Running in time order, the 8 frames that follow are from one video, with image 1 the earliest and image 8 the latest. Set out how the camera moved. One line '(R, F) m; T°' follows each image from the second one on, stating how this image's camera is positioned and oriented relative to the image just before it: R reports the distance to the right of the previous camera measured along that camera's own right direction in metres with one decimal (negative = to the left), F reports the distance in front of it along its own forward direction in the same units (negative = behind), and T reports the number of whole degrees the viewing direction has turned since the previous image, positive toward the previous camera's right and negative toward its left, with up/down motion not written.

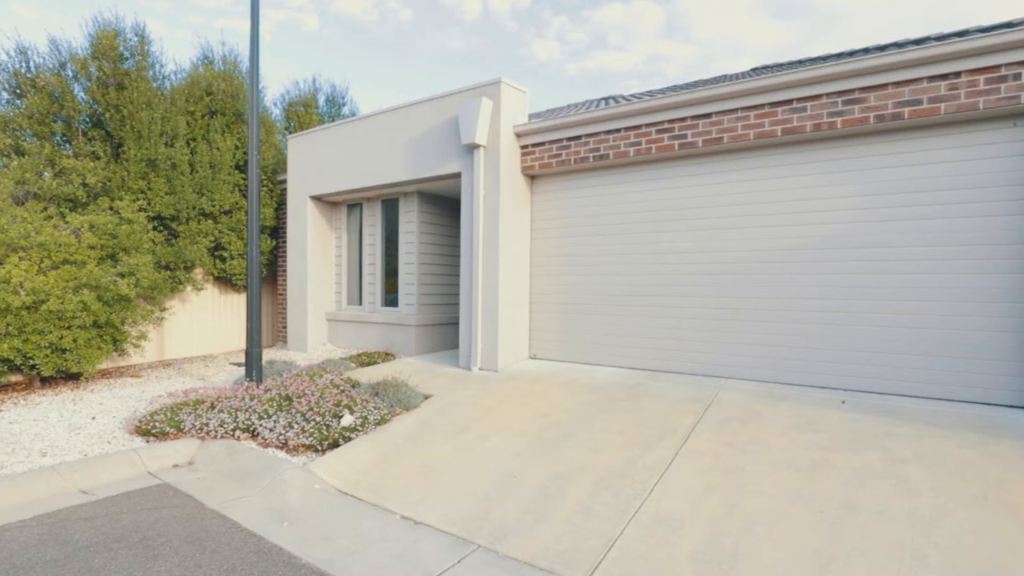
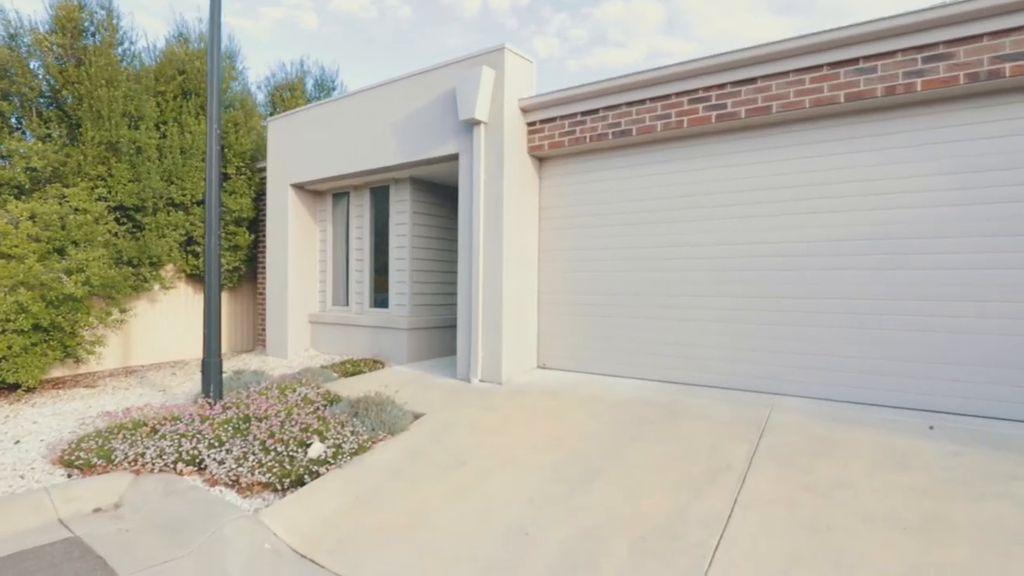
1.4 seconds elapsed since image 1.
(-0.1, +1.0) m; 0°
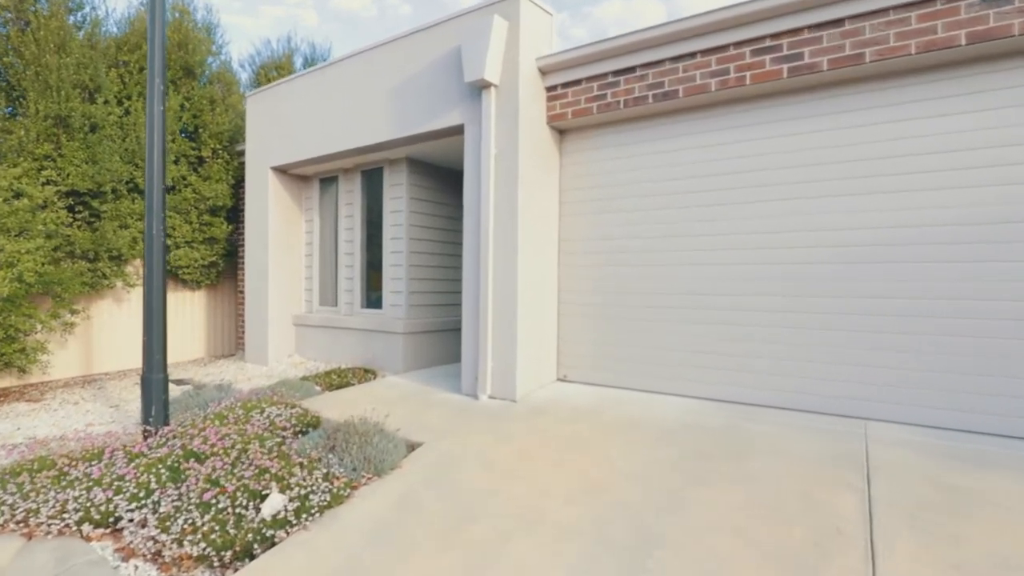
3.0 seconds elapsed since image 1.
(-0.1, +1.1) m; 0°
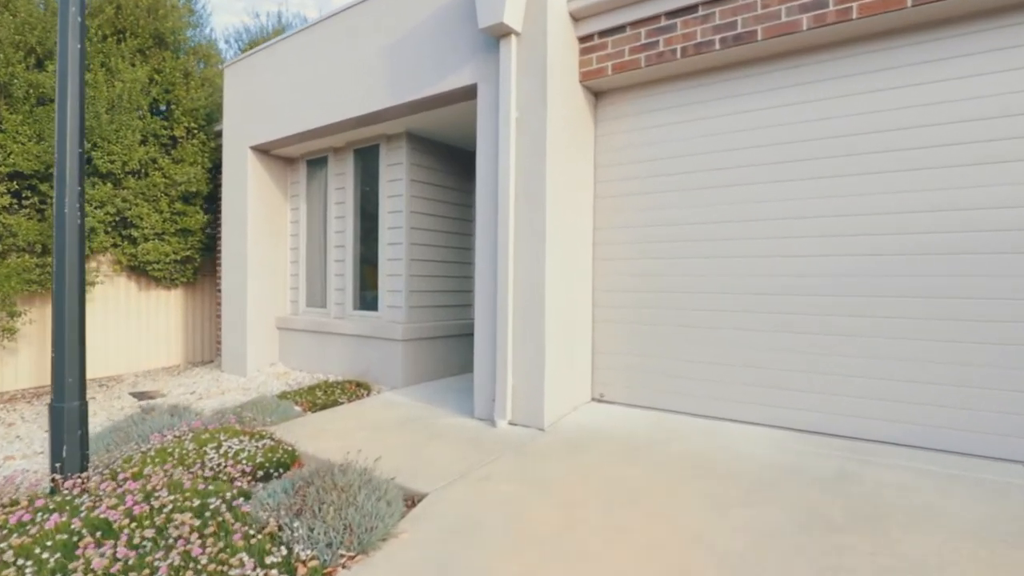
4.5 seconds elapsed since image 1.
(-0.2, +1.1) m; 0°
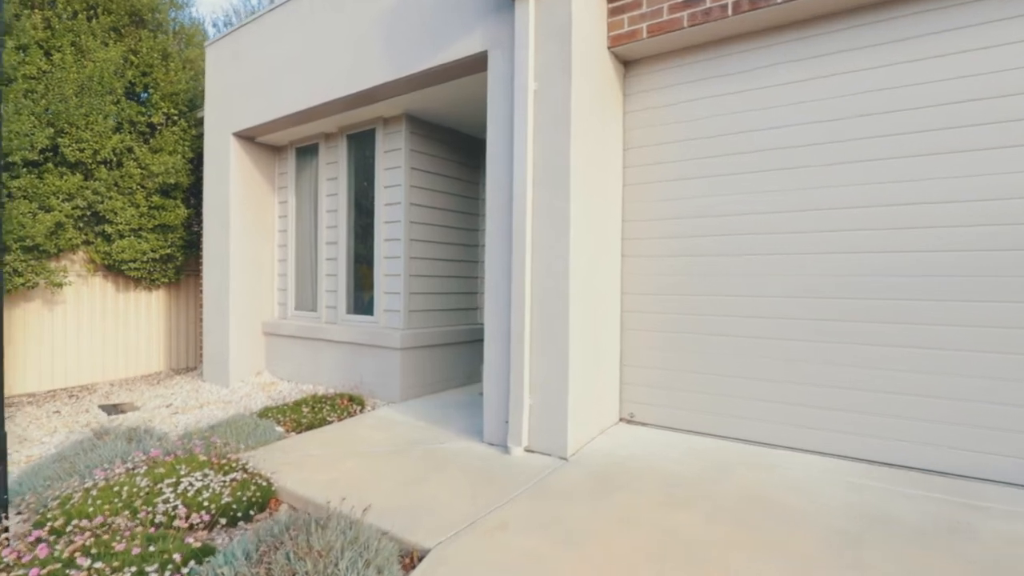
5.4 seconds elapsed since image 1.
(-0.1, +0.6) m; 0°
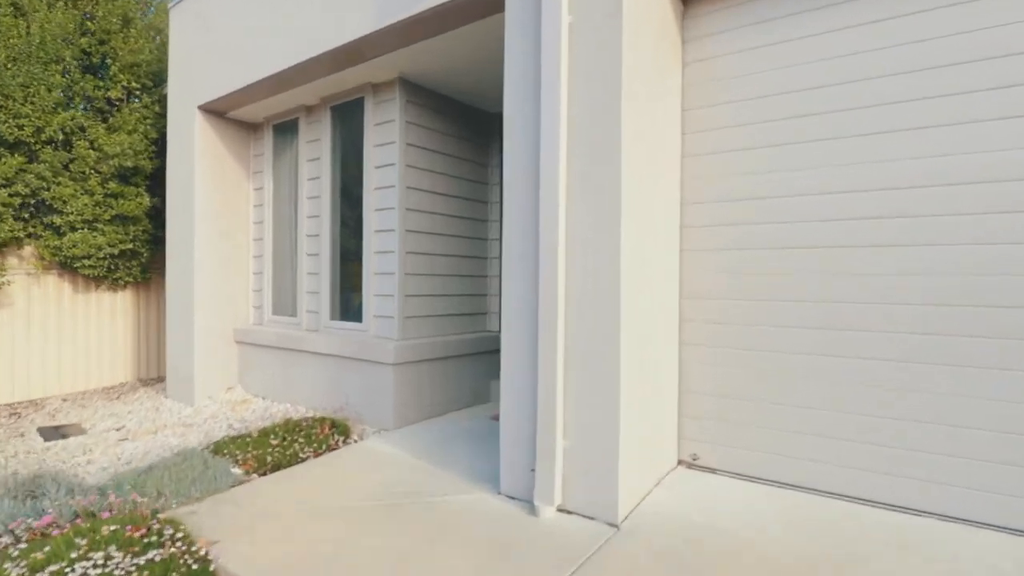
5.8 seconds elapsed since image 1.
(-0.1, +0.9) m; 0°
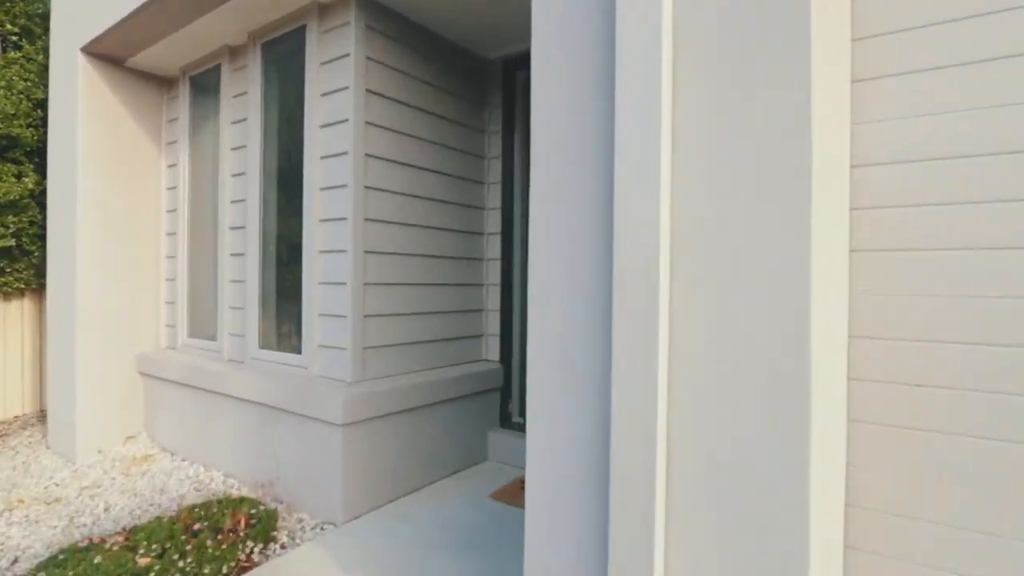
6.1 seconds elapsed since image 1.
(-0.1, +1.4) m; +2°
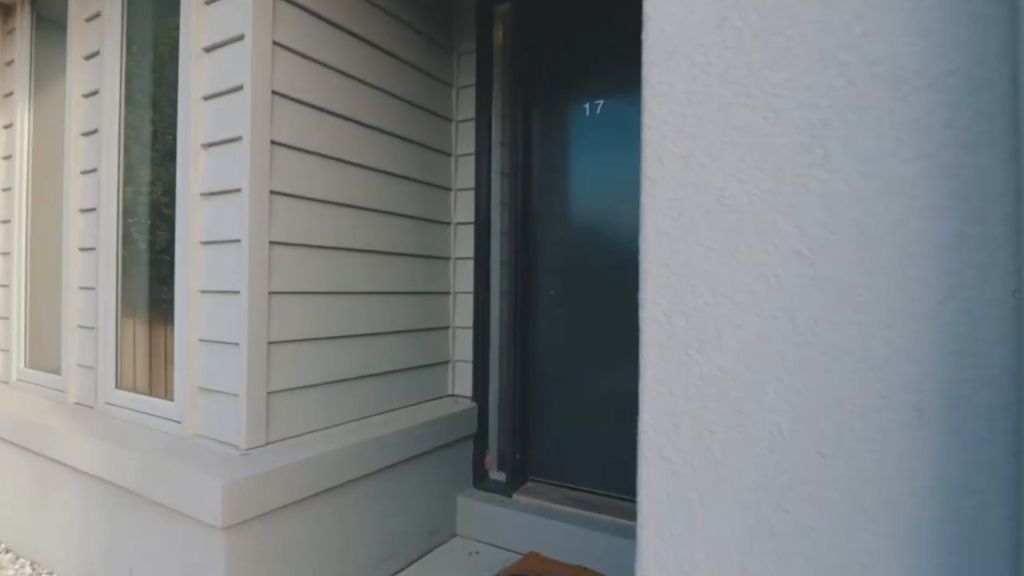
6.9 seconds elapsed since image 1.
(-0.1, +0.9) m; +5°
